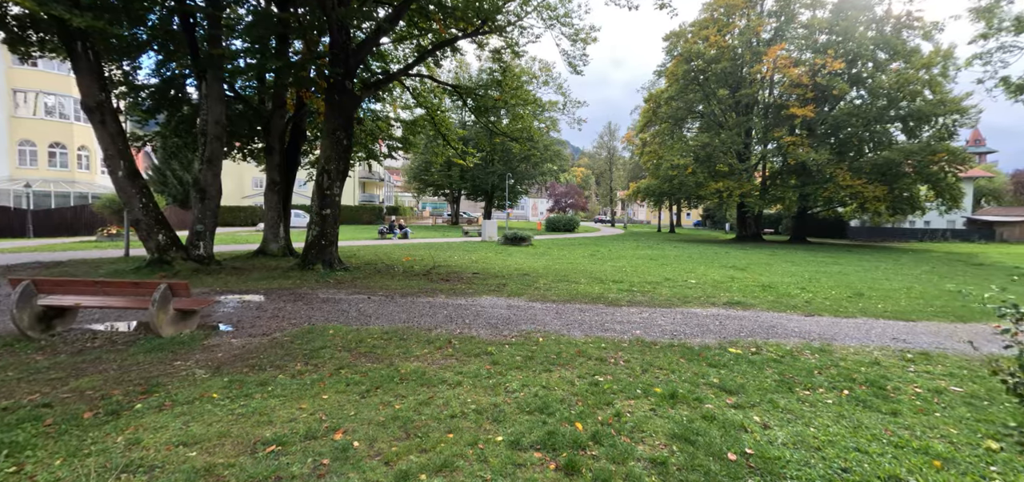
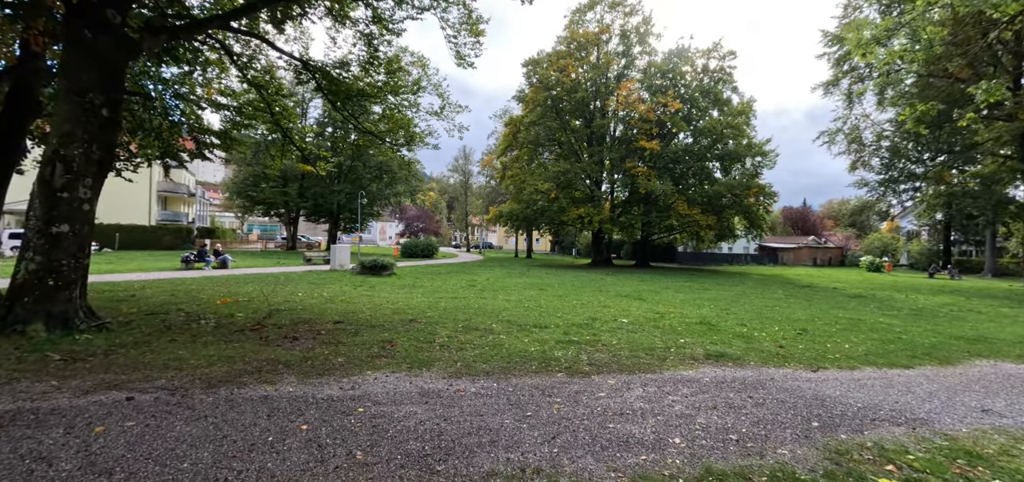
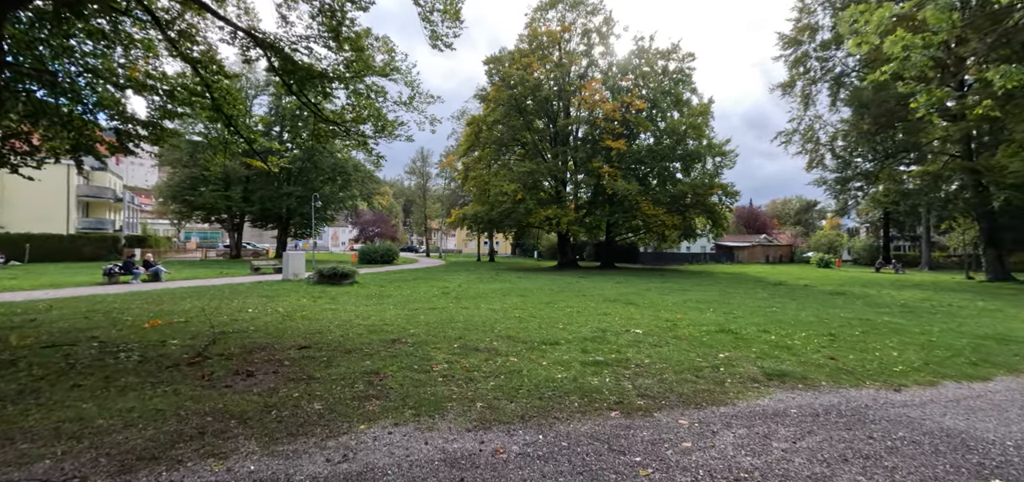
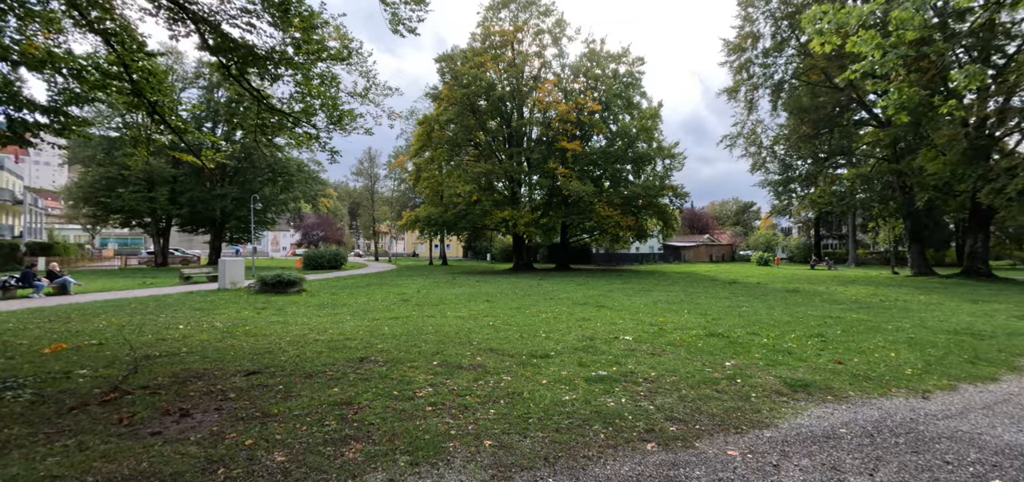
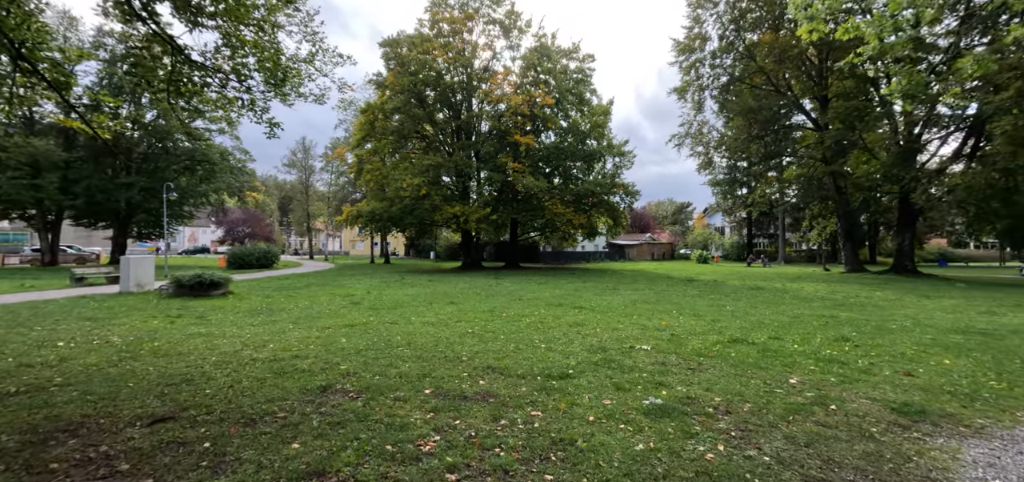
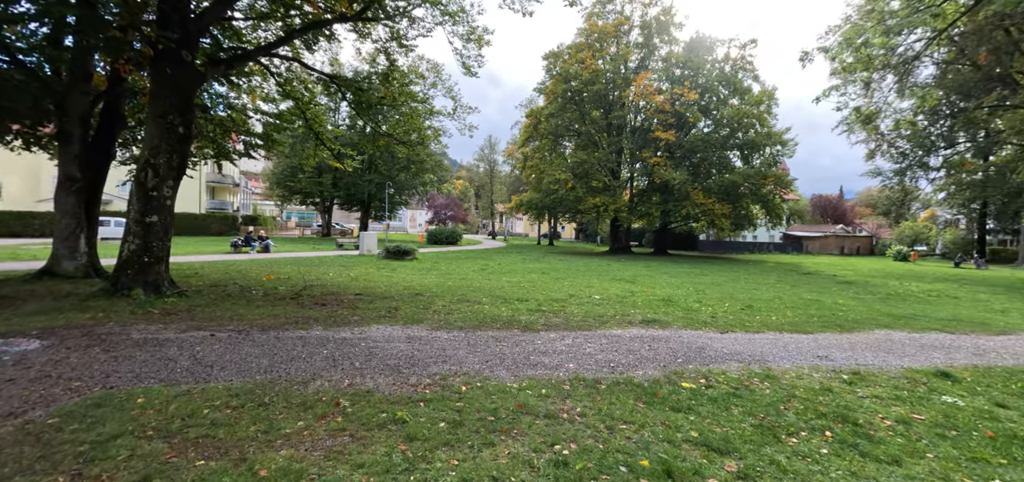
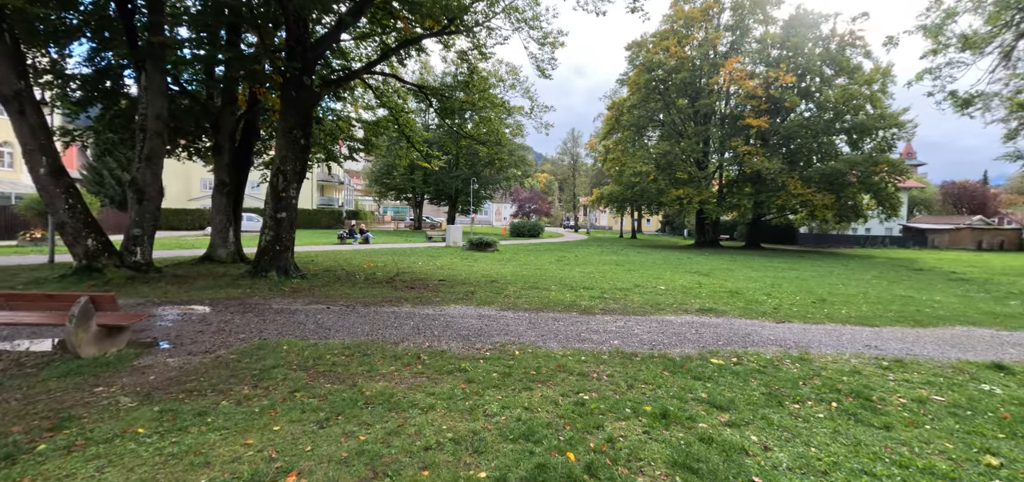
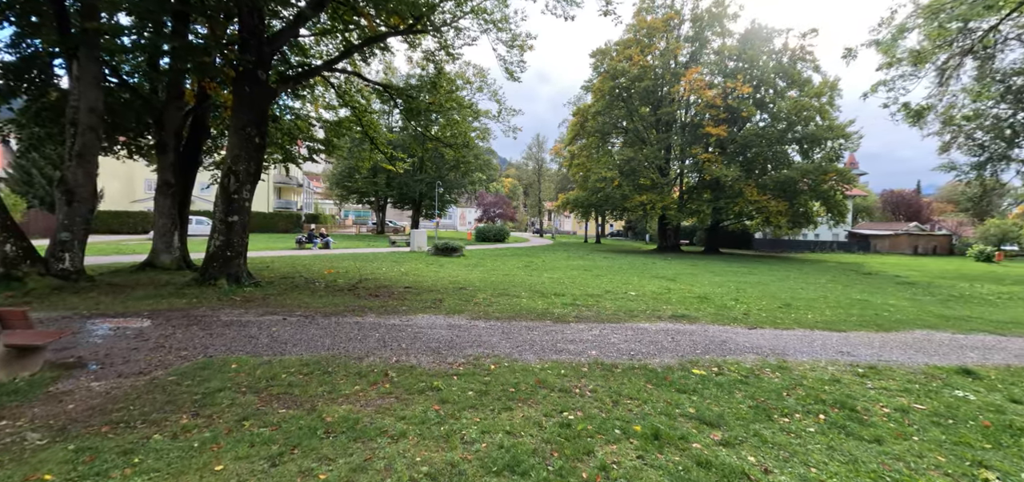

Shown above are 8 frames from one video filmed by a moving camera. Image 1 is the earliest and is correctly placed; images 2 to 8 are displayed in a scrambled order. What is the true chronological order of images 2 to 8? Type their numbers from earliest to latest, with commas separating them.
7, 8, 6, 2, 3, 4, 5
